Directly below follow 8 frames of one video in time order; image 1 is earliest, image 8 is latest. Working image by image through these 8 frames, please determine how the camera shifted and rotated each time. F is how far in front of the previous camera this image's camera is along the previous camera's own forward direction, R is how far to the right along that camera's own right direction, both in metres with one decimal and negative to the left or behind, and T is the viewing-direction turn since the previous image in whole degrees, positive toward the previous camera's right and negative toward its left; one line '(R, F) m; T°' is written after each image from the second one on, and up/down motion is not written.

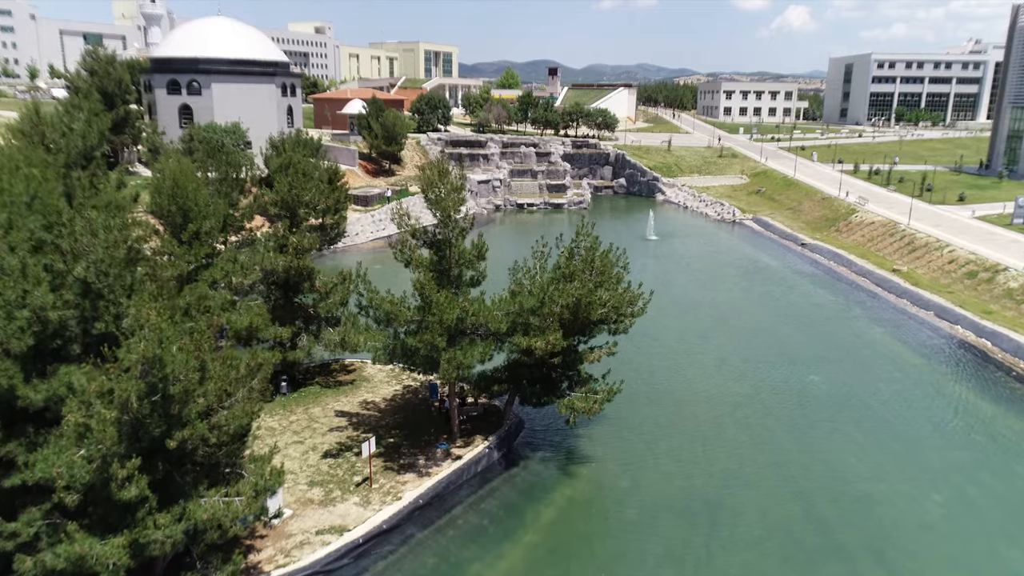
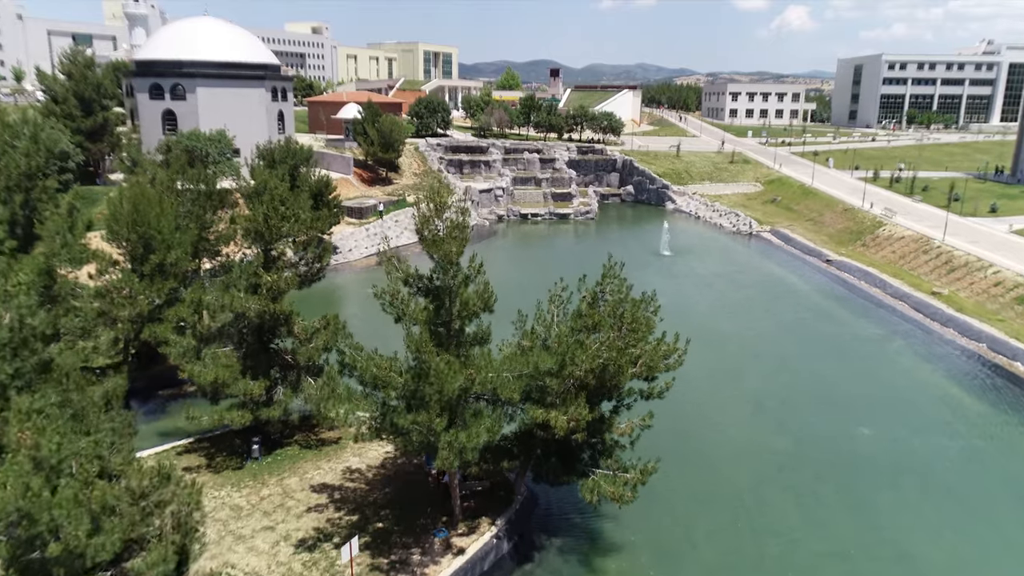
(-0.3, +3.4) m; 0°
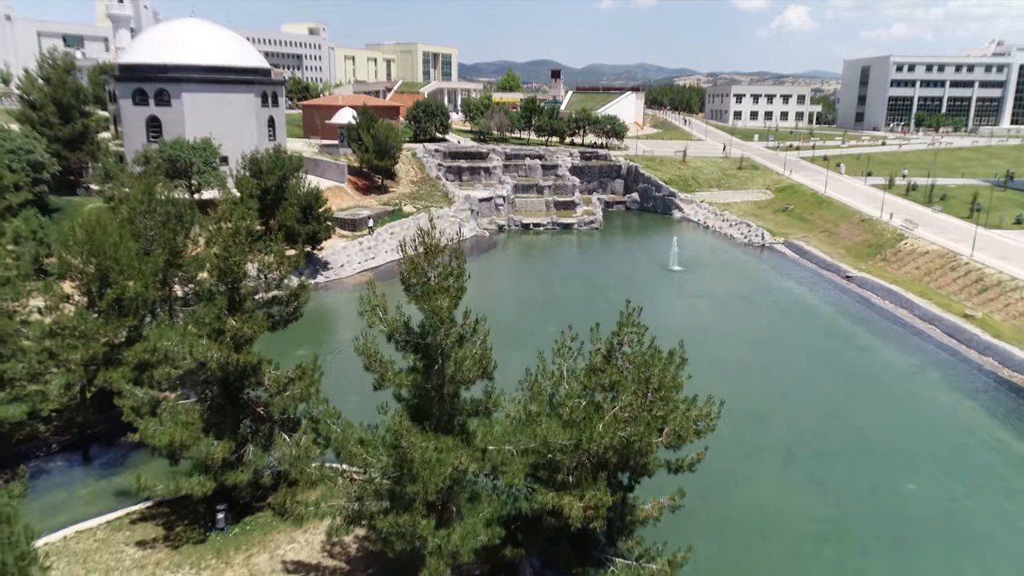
(-0.1, +2.6) m; 0°
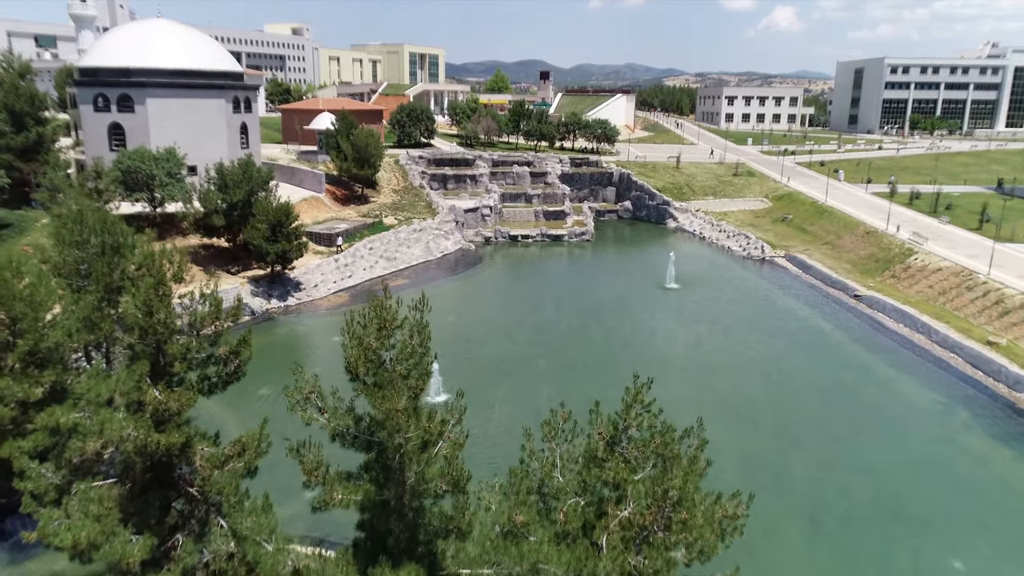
(+0.2, +2.9) m; +1°
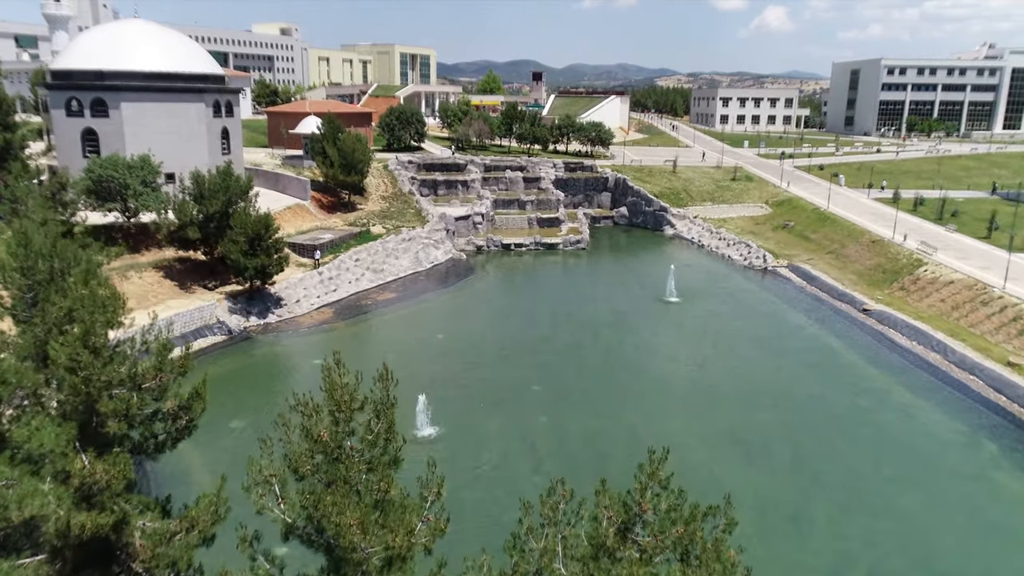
(0.0, +2.0) m; +1°
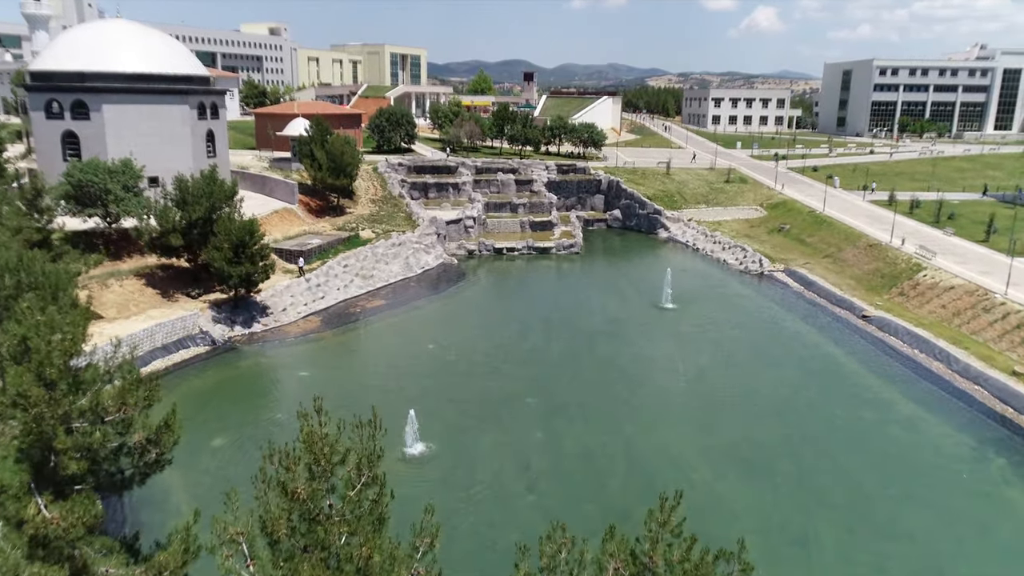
(-0.1, +0.9) m; +1°
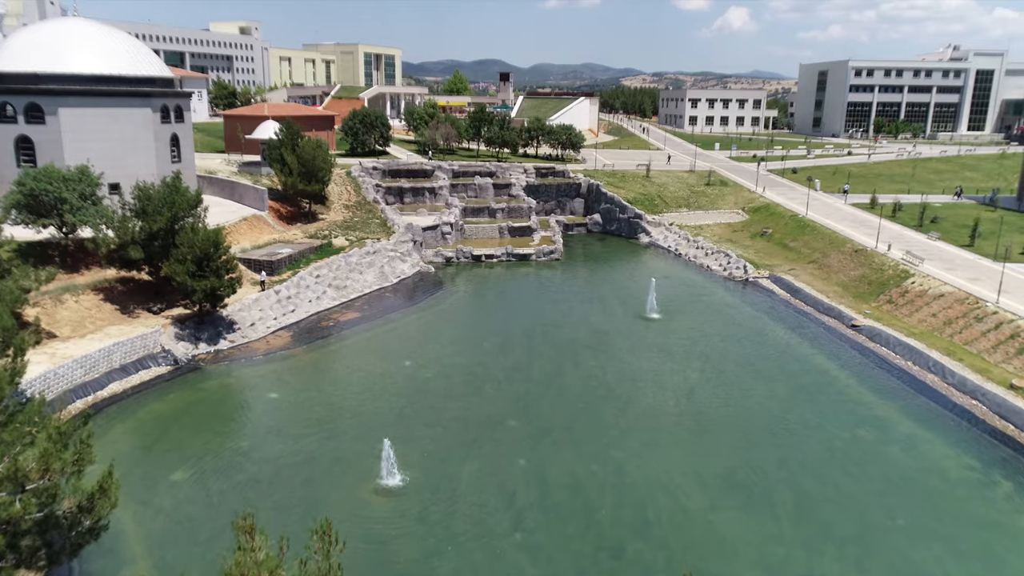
(-0.2, +1.5) m; +2°
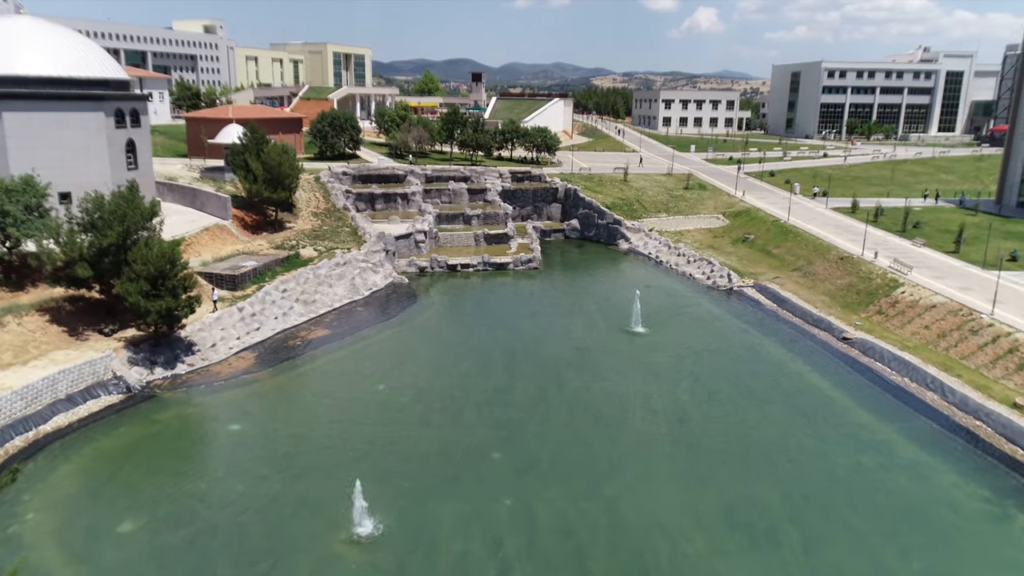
(-0.3, +1.9) m; +2°
